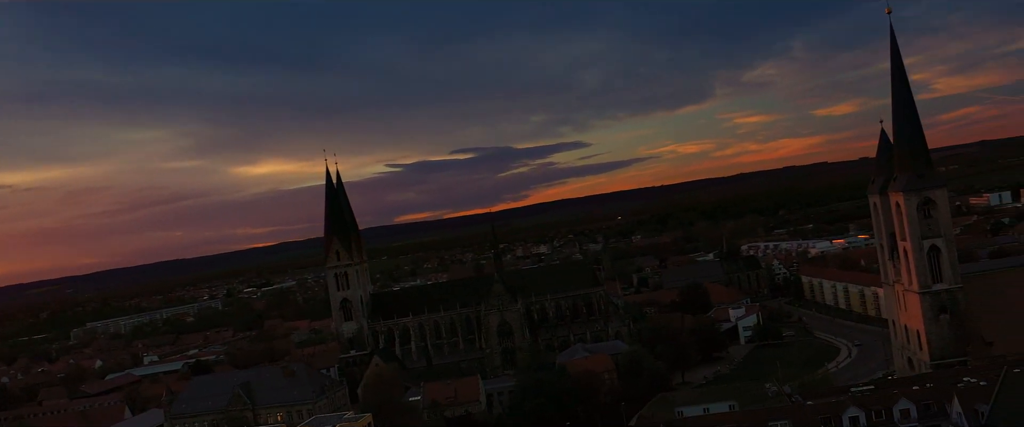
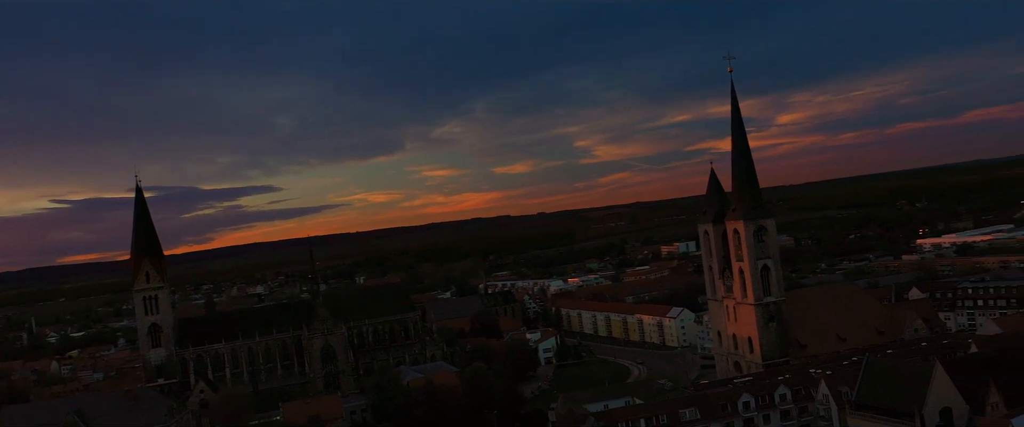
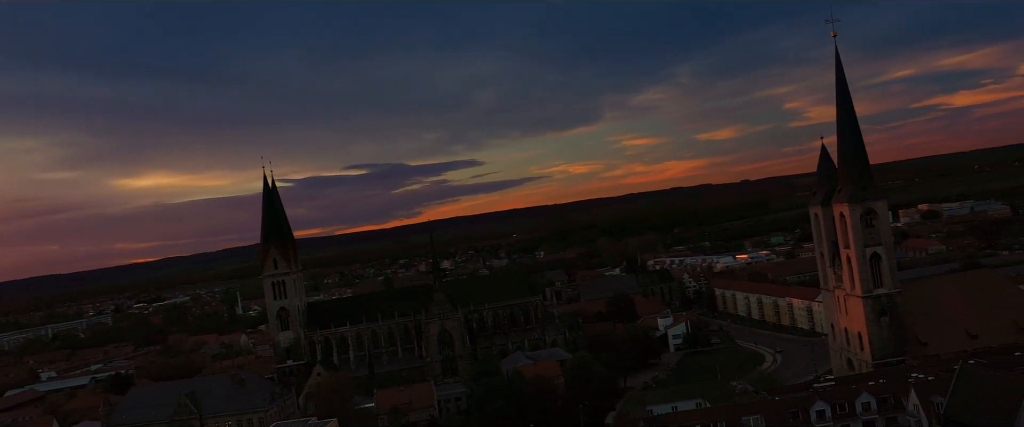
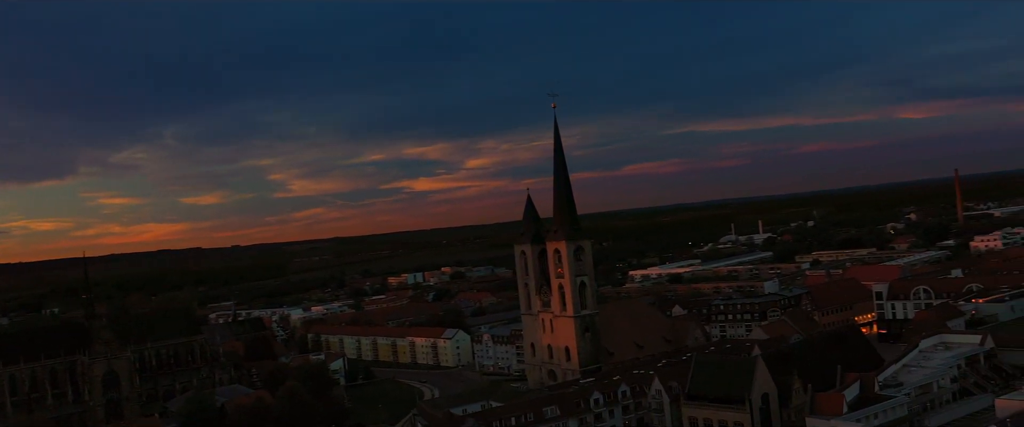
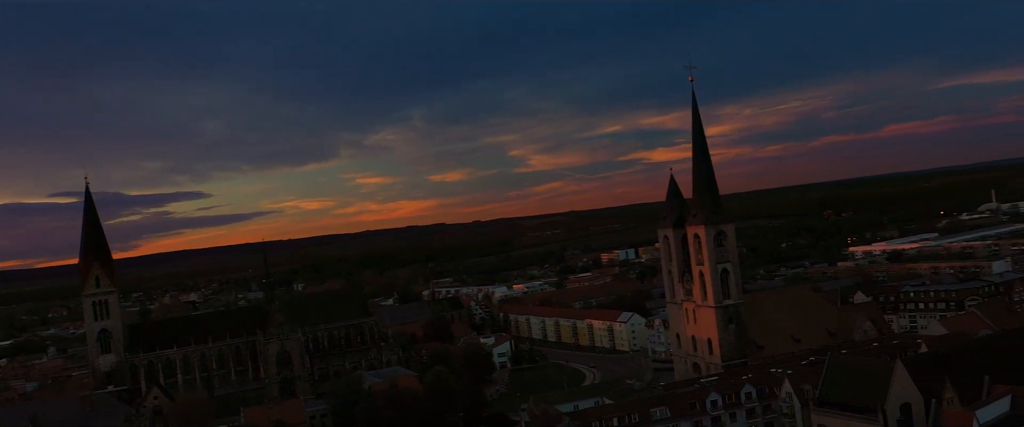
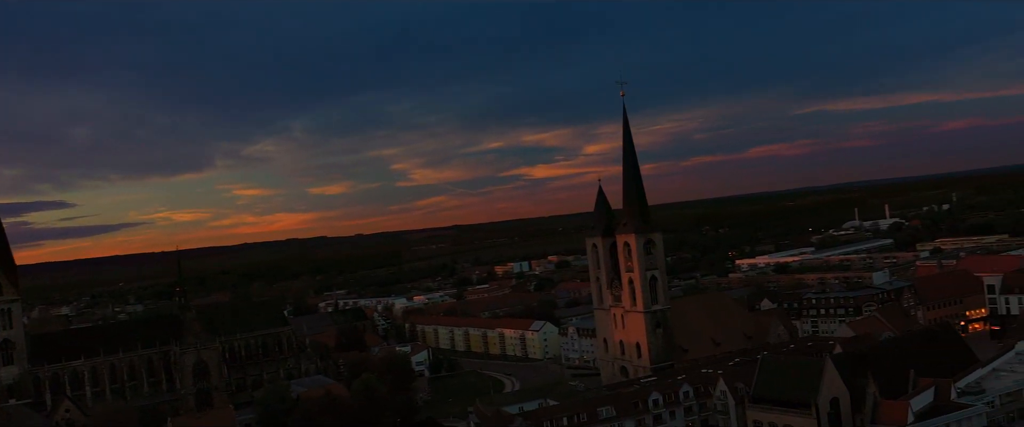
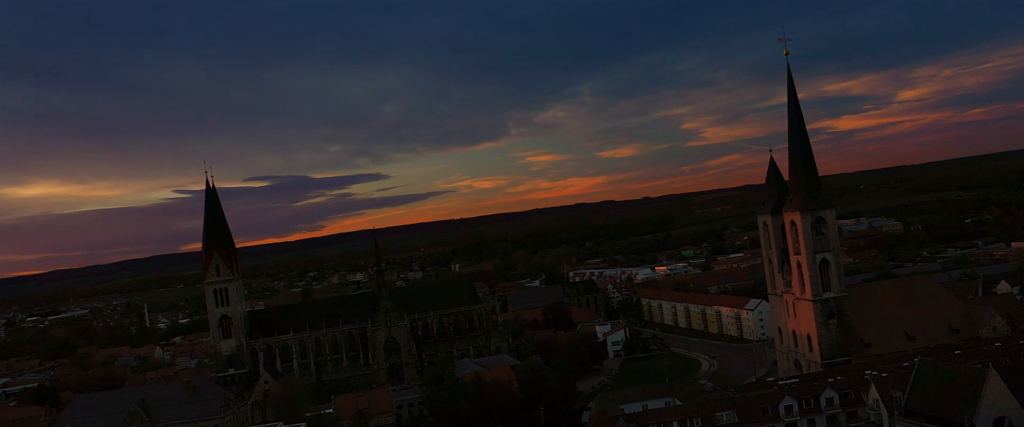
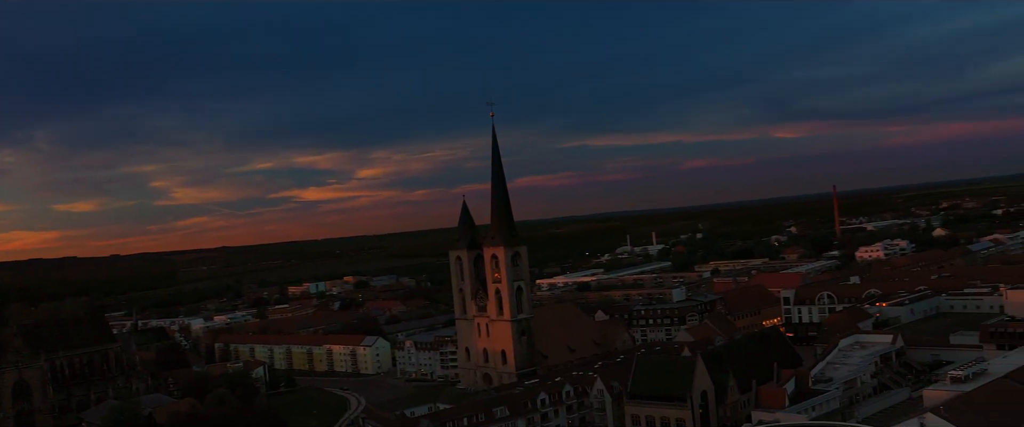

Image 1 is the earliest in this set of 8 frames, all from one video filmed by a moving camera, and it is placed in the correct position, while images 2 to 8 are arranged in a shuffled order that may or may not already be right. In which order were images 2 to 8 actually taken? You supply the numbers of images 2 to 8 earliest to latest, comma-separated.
3, 7, 2, 5, 6, 4, 8
